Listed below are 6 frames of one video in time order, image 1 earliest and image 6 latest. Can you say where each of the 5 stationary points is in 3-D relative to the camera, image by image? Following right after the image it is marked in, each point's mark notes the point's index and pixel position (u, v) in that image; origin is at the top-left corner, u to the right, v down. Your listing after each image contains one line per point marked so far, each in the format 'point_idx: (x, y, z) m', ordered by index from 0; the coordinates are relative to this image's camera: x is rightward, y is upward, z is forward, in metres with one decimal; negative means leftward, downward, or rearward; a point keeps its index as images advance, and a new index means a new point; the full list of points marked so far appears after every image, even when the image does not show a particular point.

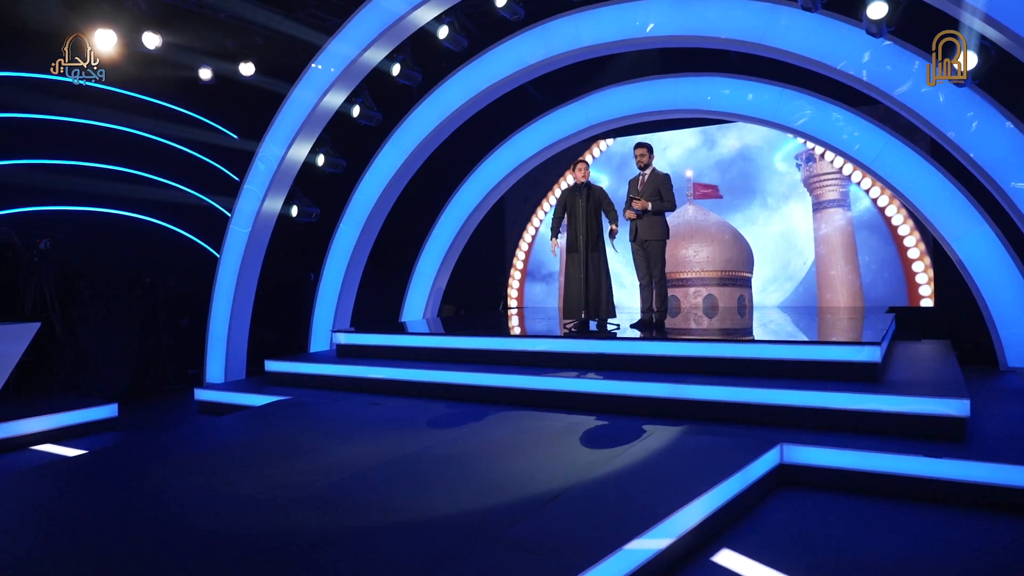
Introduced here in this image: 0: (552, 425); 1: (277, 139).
0: (+0.3, -1.2, +5.3) m
1: (-3.1, +2.0, +8.2) m
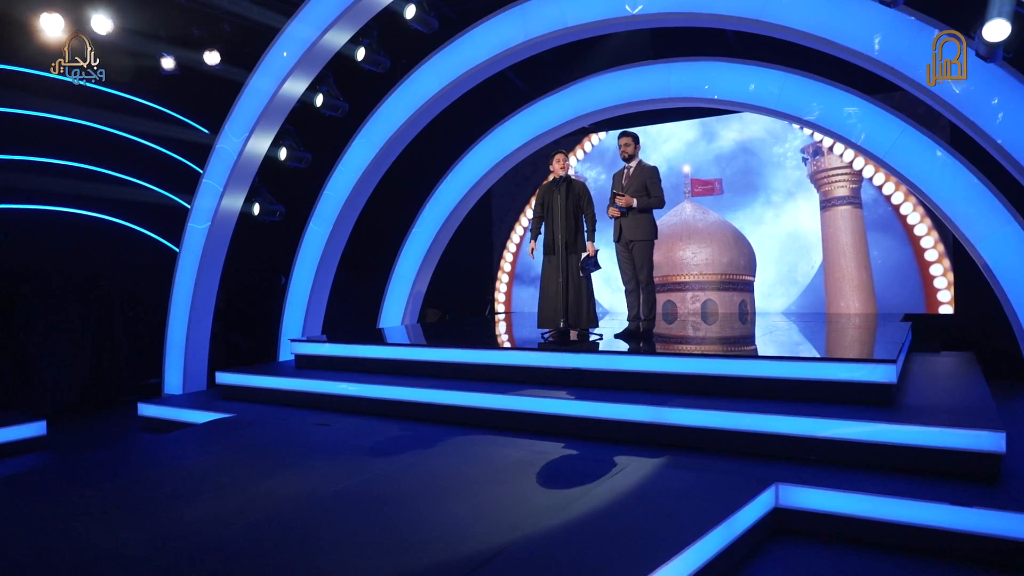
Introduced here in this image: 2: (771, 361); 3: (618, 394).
0: (0.0, -1.2, +4.6) m
1: (-3.4, +1.9, +7.6) m
2: (+1.9, -0.6, +4.7) m
3: (+0.8, -0.9, +5.1) m
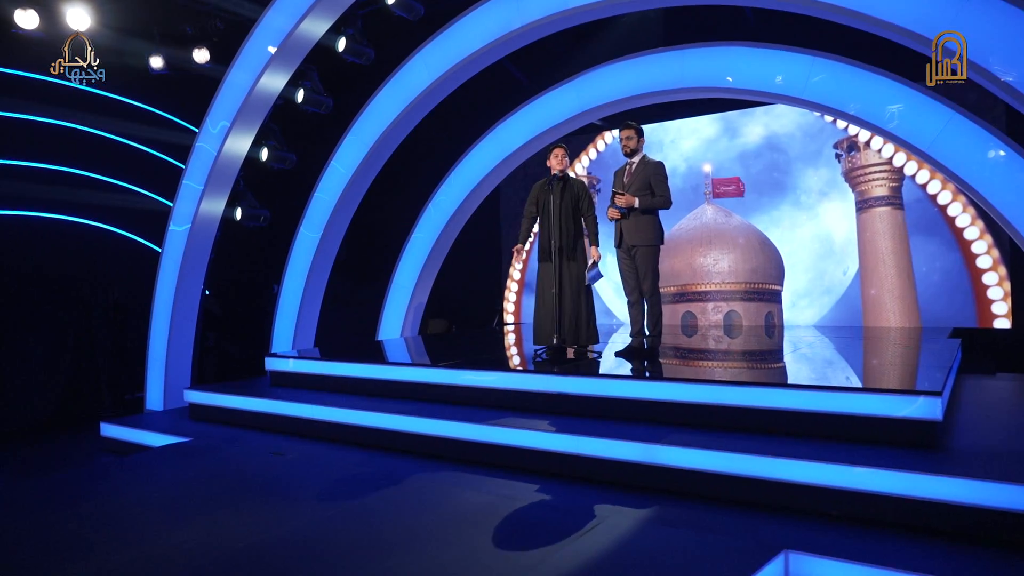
0: (-0.2, -1.3, +3.9) m
1: (-3.4, +1.8, +7.1) m
2: (+1.7, -0.7, +4.0) m
3: (+0.6, -1.0, +4.4) m
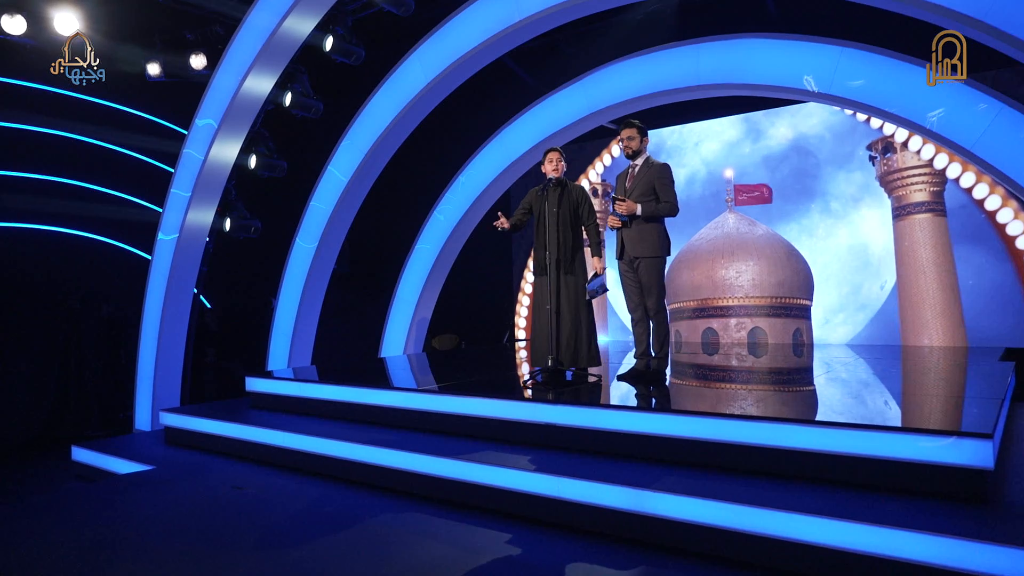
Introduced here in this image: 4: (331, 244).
0: (-0.4, -1.4, +3.4) m
1: (-3.4, +1.7, +6.8) m
2: (+1.6, -0.8, +3.4) m
3: (+0.5, -1.1, +3.8) m
4: (-2.3, +0.6, +8.1) m
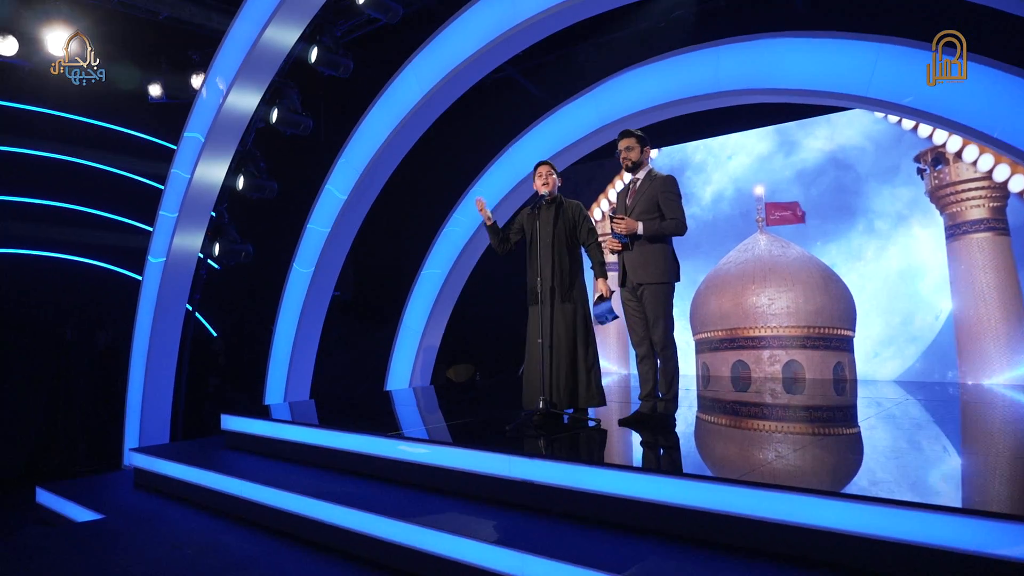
0: (-0.6, -1.6, +2.7) m
1: (-3.4, +1.4, +6.5) m
2: (+1.4, -0.9, +2.6) m
3: (+0.3, -1.2, +3.1) m
4: (-2.2, +0.2, +7.6) m
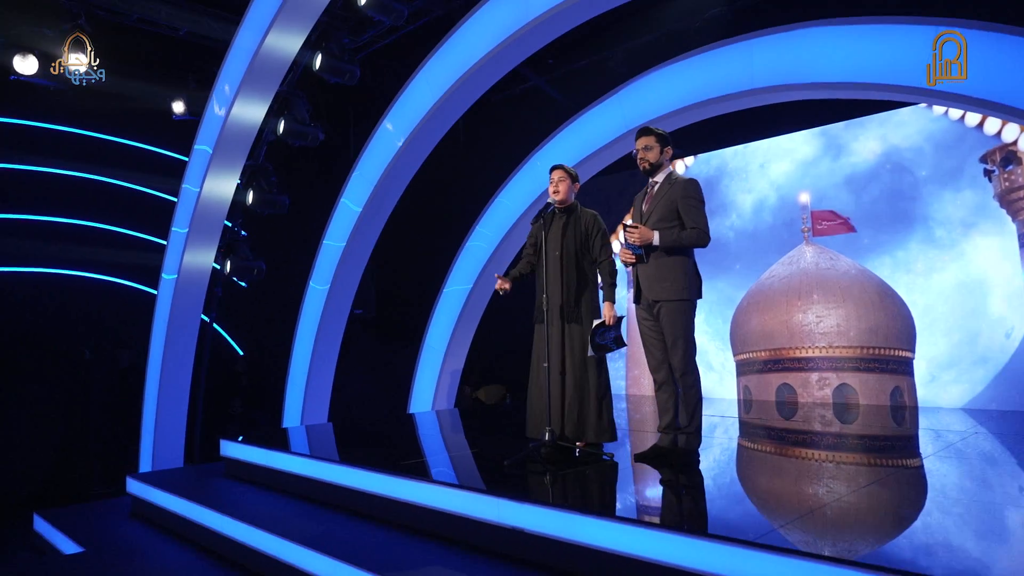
0: (-0.7, -1.7, +2.3) m
1: (-3.2, +1.2, +6.3) m
2: (+1.3, -1.0, +2.1) m
3: (+0.3, -1.3, +2.7) m
4: (-2.0, 0.0, +7.4) m
